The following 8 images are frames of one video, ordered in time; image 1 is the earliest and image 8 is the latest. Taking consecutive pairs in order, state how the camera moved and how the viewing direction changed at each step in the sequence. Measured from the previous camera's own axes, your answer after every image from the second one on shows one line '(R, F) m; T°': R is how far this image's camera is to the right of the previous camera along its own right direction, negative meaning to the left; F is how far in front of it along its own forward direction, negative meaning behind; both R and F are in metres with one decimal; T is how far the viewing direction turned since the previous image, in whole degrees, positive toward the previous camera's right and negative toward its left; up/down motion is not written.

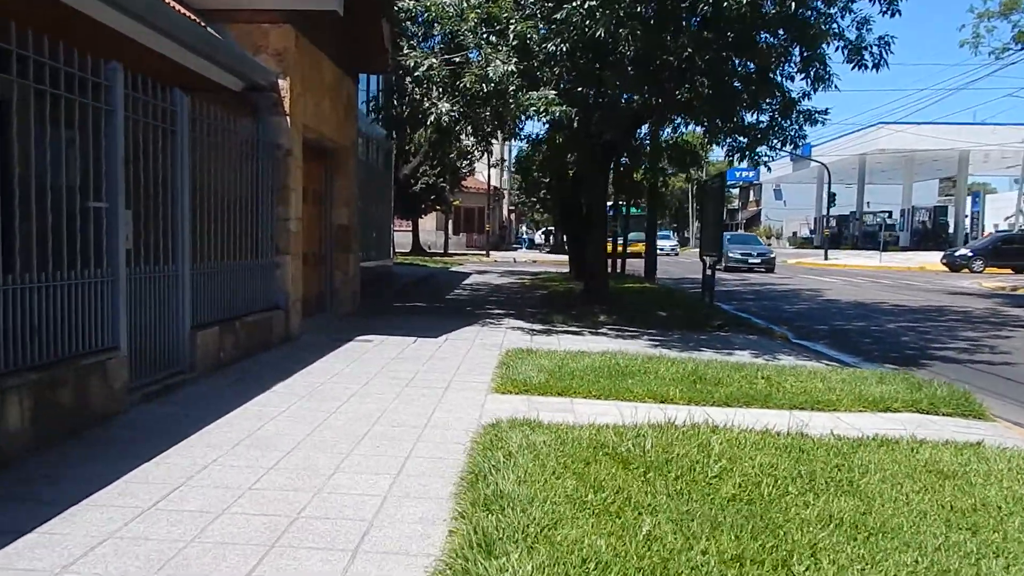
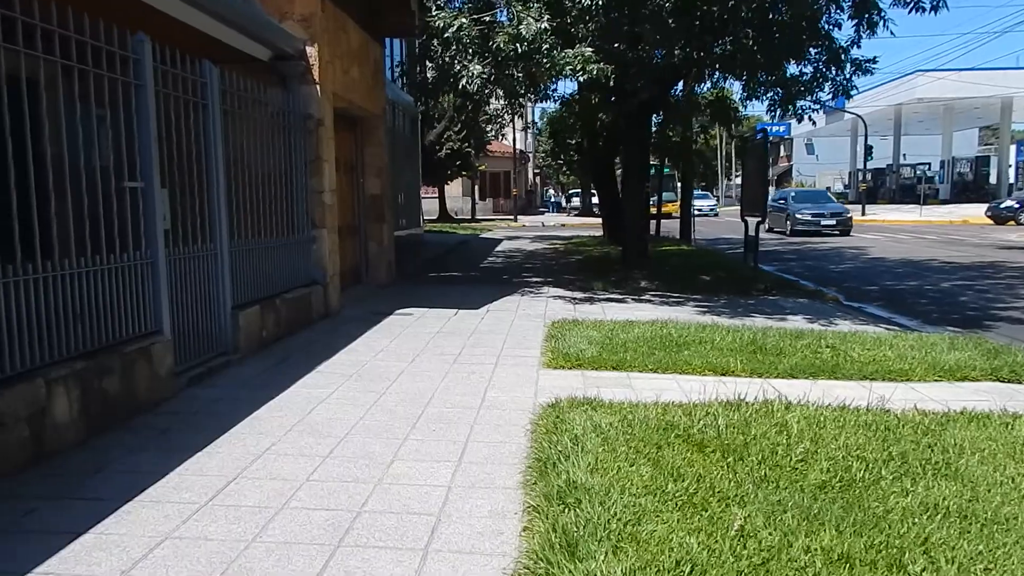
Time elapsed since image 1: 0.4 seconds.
(-0.3, +0.4) m; -2°
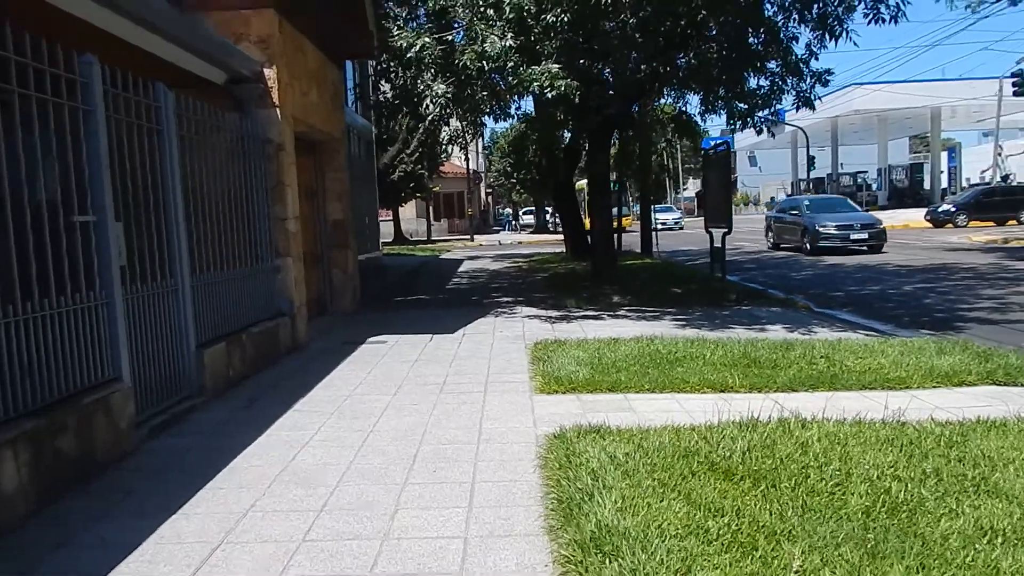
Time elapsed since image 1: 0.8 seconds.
(-0.4, +0.4) m; +4°
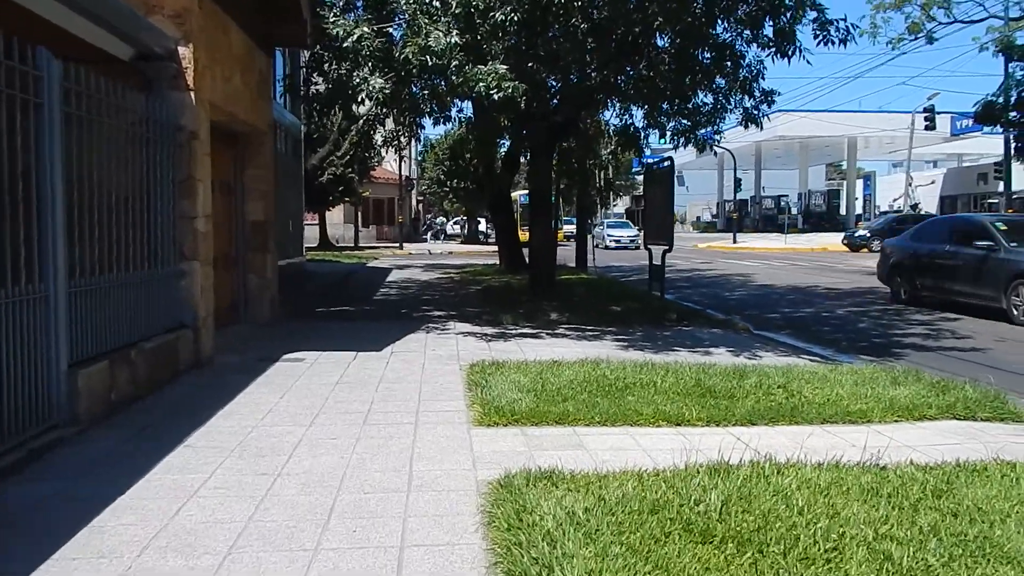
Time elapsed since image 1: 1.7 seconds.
(-0.1, +0.9) m; +6°
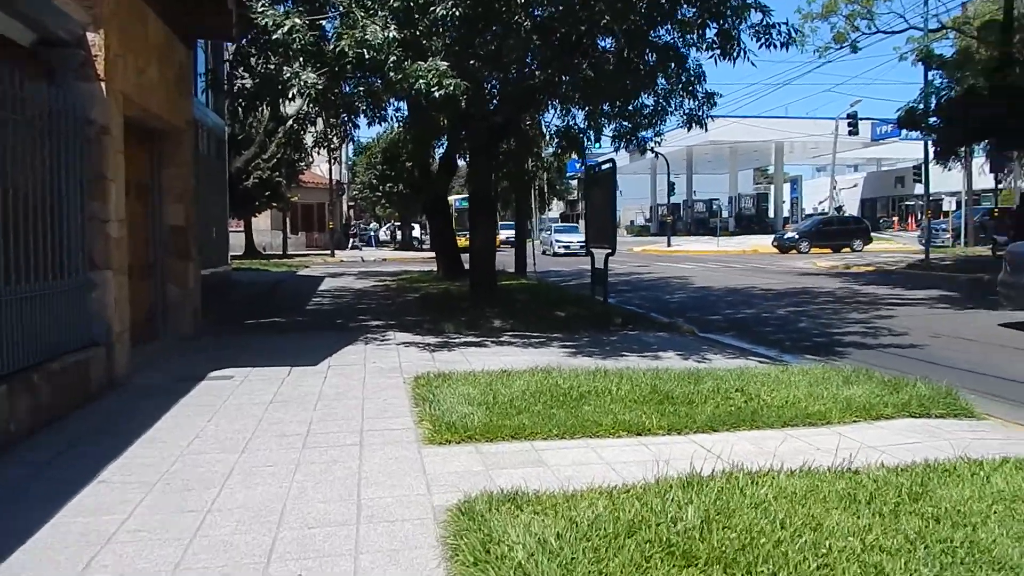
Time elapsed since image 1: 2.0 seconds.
(-0.1, +0.4) m; +5°
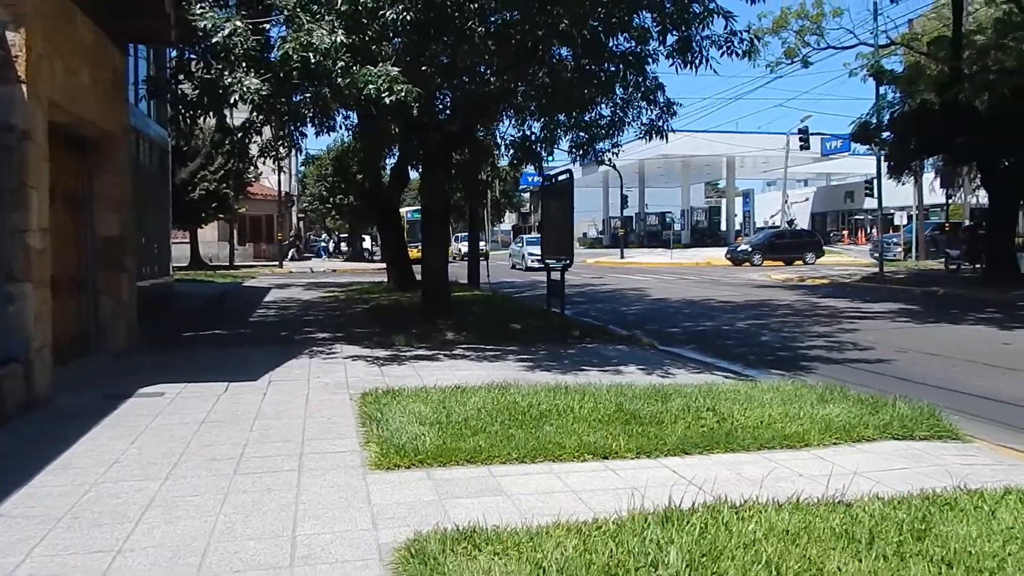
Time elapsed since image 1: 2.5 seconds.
(0.0, +0.6) m; +4°
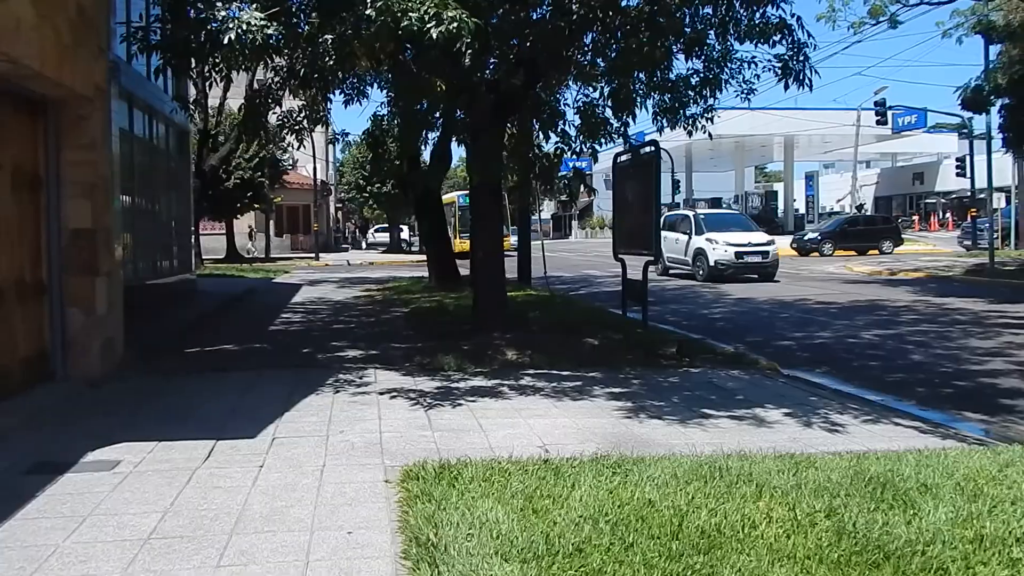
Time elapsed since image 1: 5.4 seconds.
(-0.7, +3.1) m; -3°
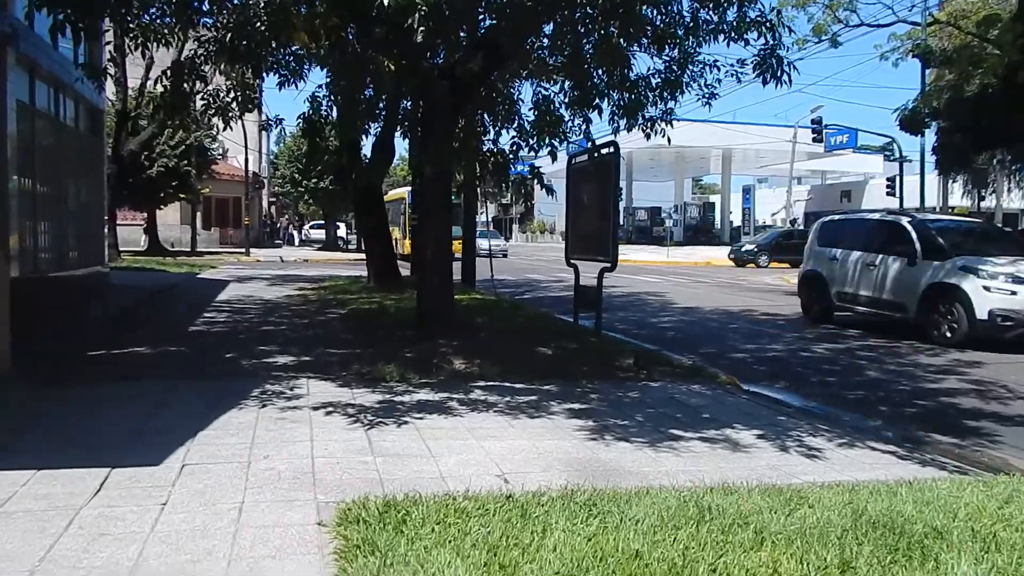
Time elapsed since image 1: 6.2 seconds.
(-0.2, +0.8) m; +5°
